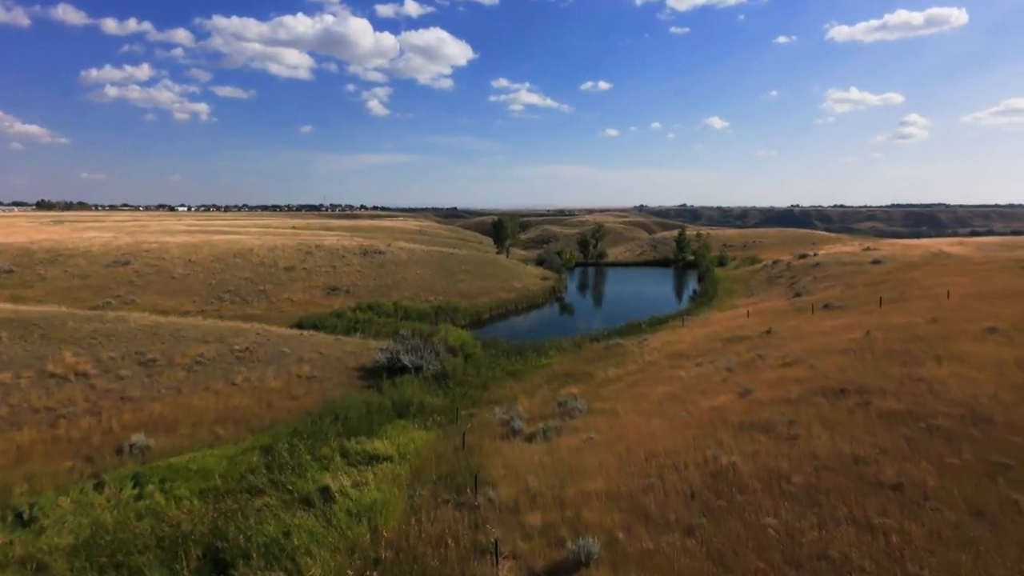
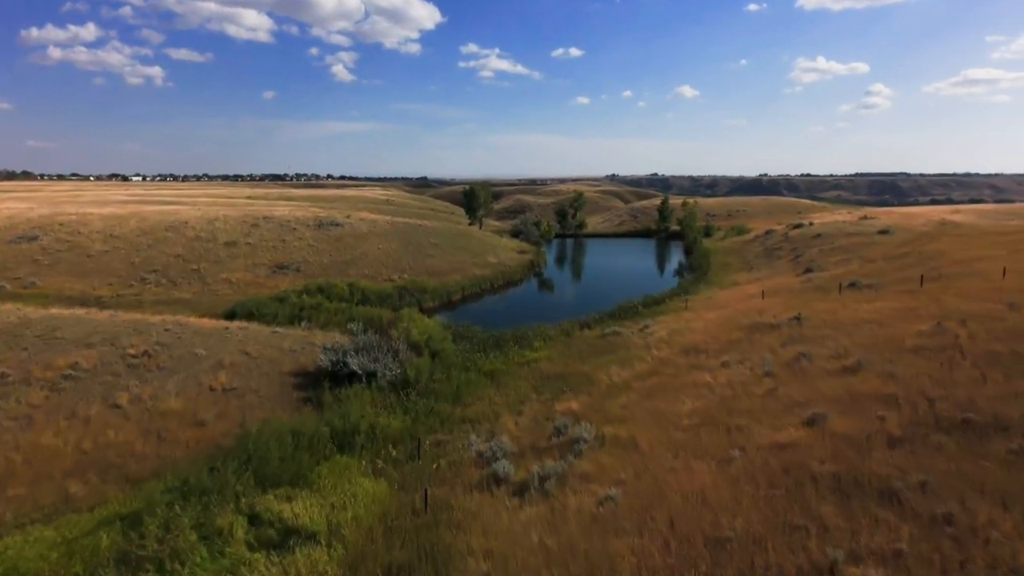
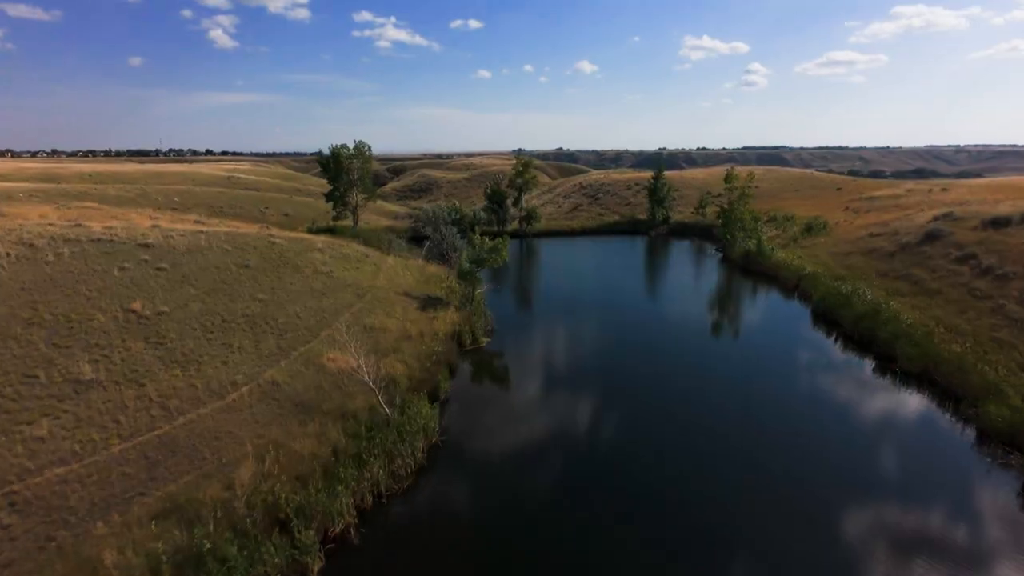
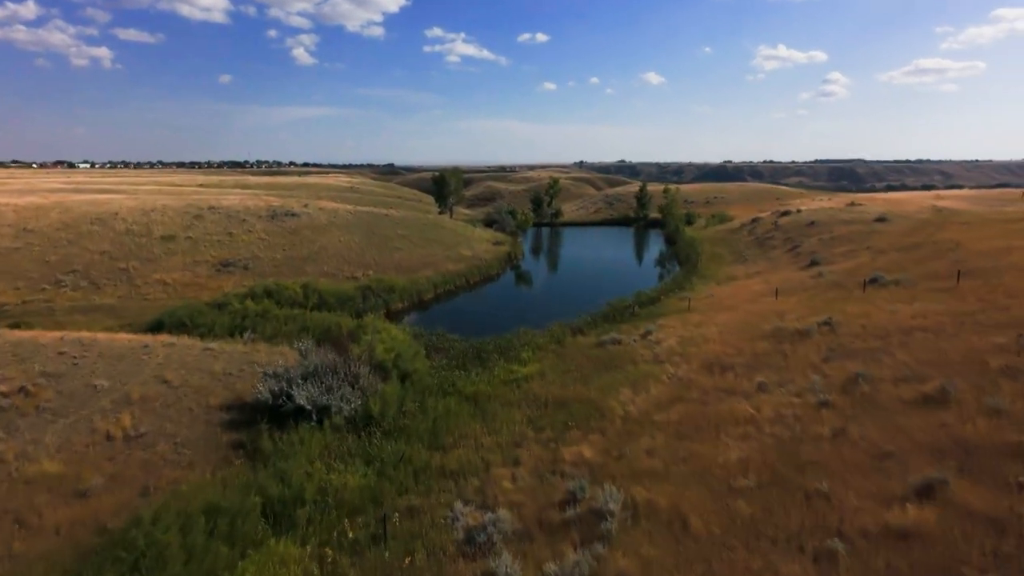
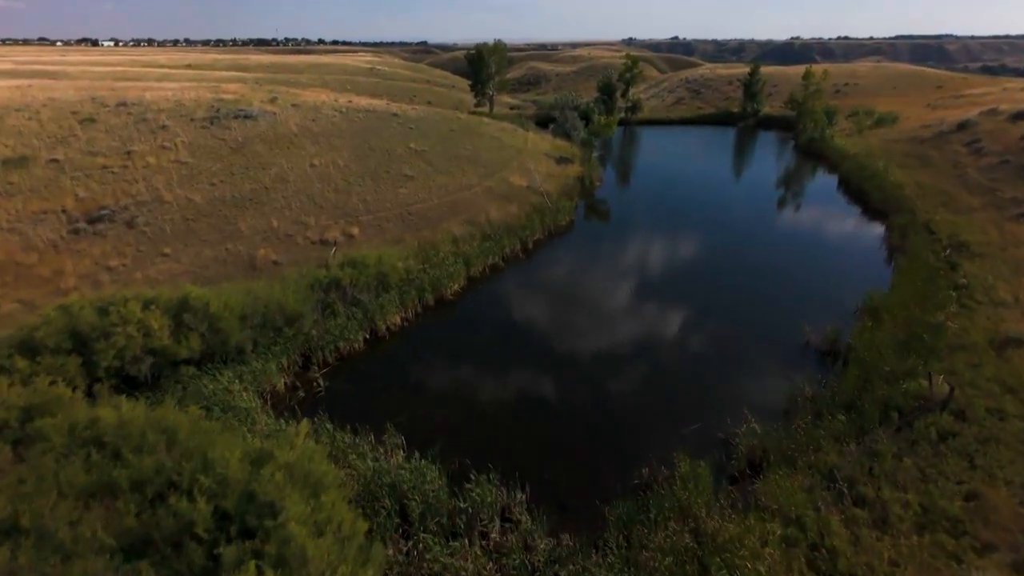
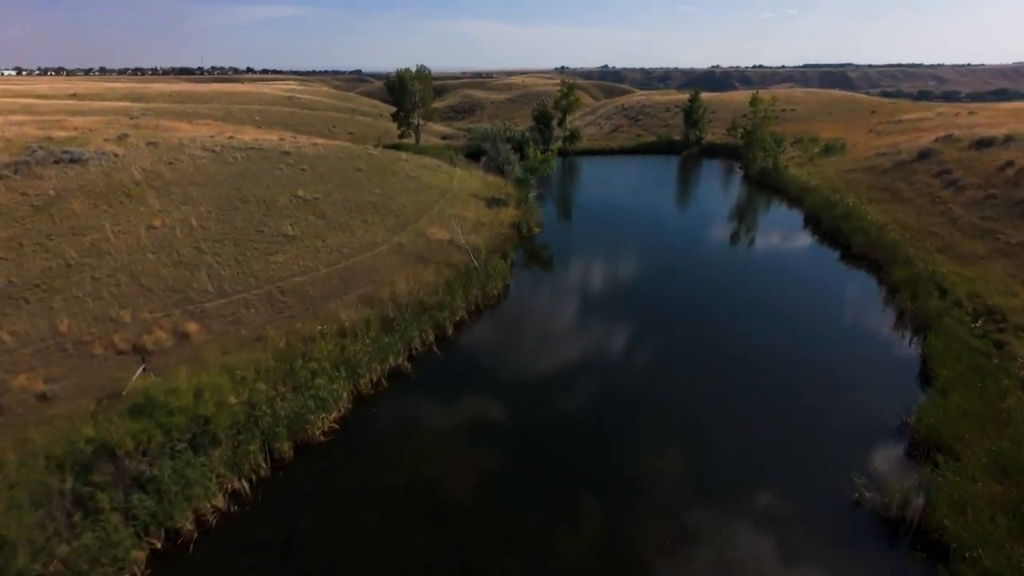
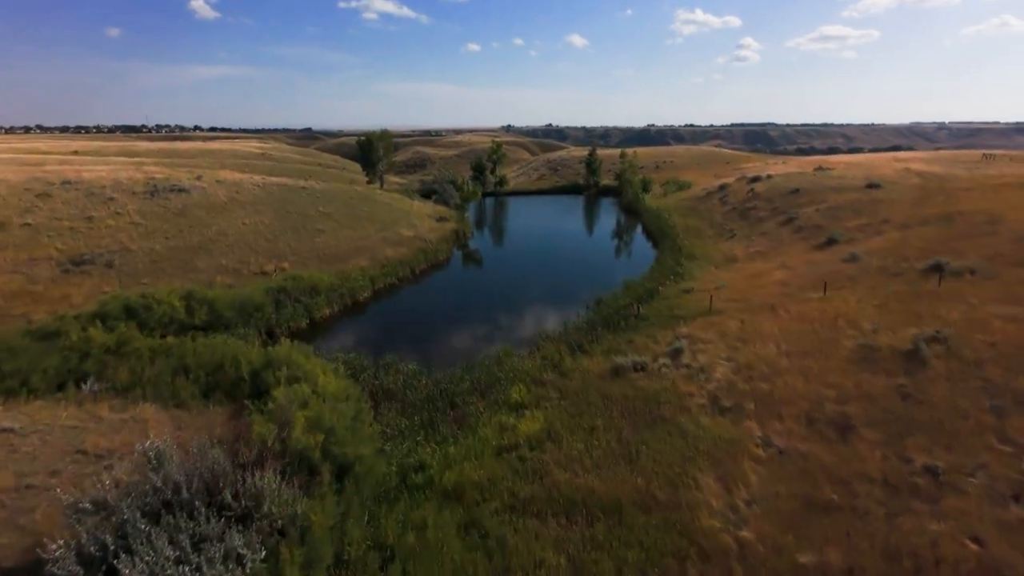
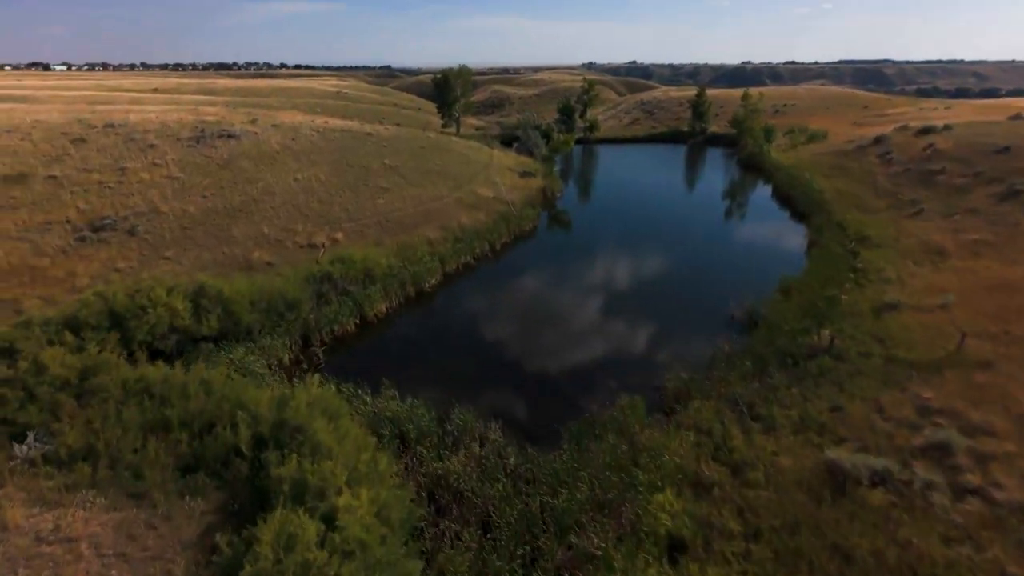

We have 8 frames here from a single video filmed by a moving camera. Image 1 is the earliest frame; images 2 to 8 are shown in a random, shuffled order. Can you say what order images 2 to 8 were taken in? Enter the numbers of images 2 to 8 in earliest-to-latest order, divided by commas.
2, 4, 7, 8, 5, 6, 3
